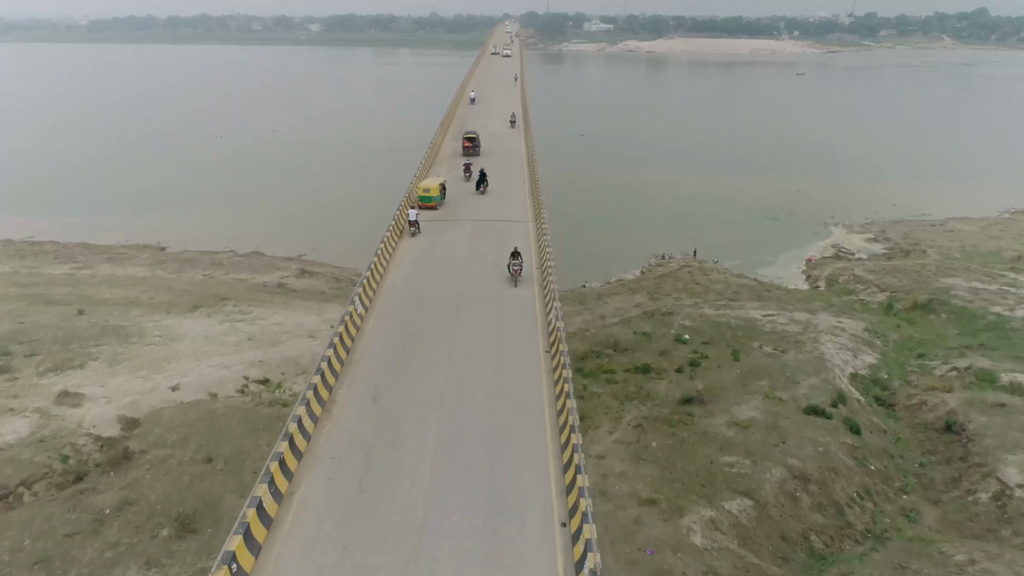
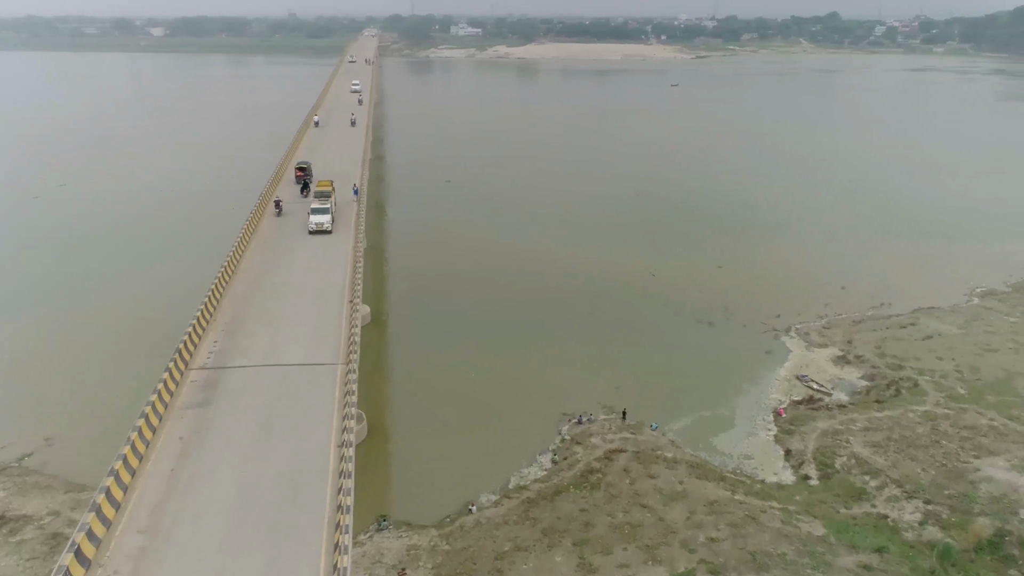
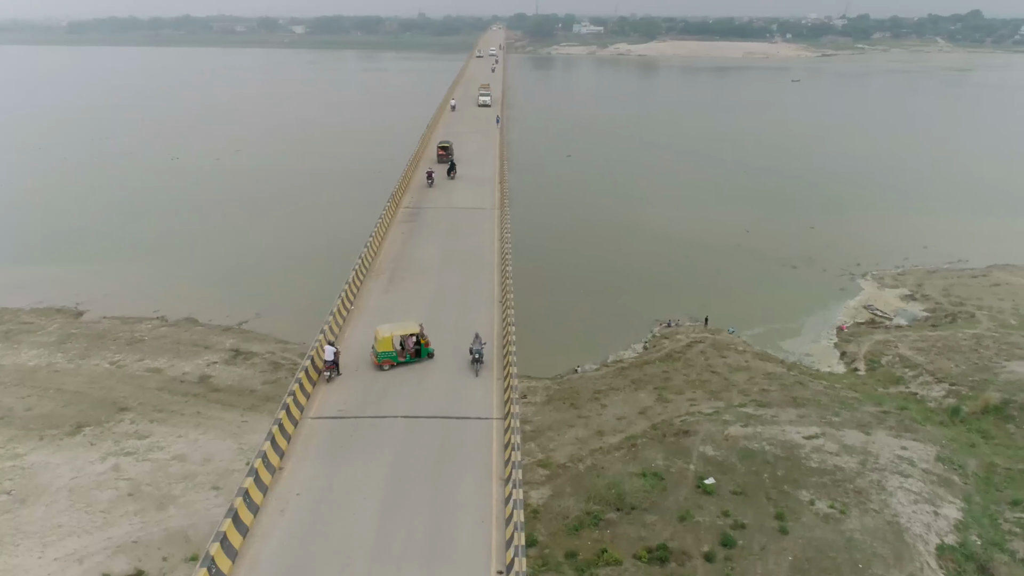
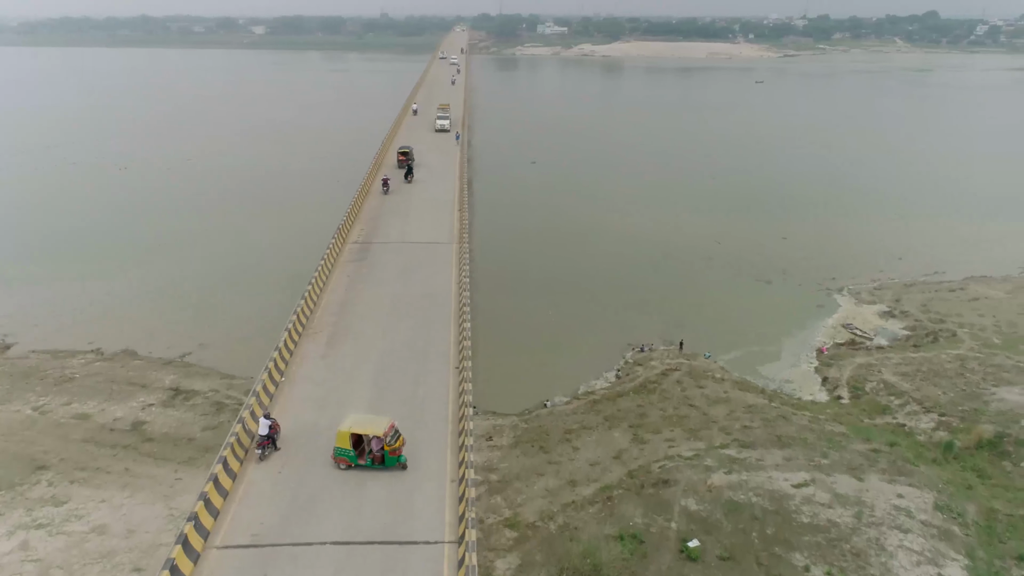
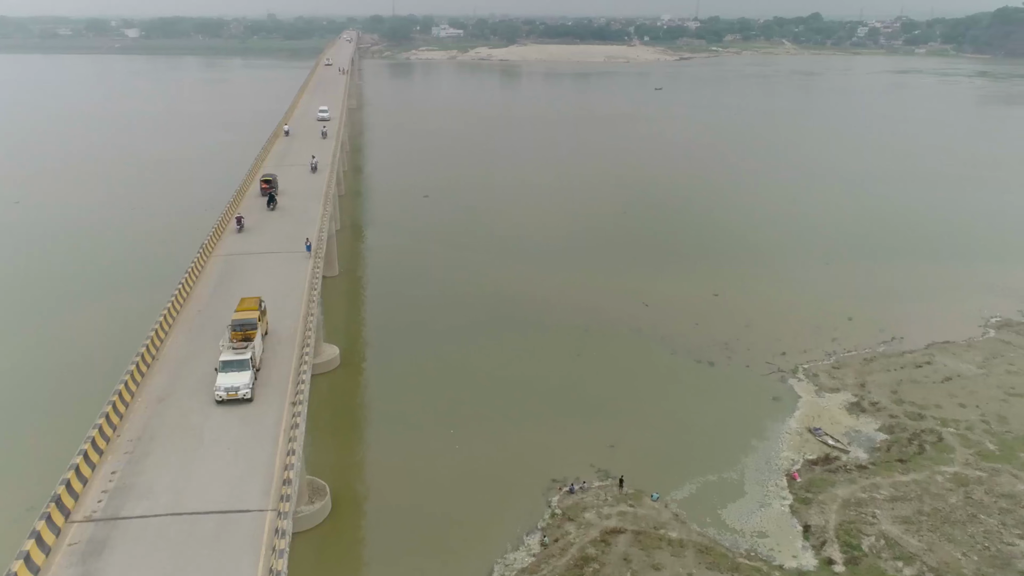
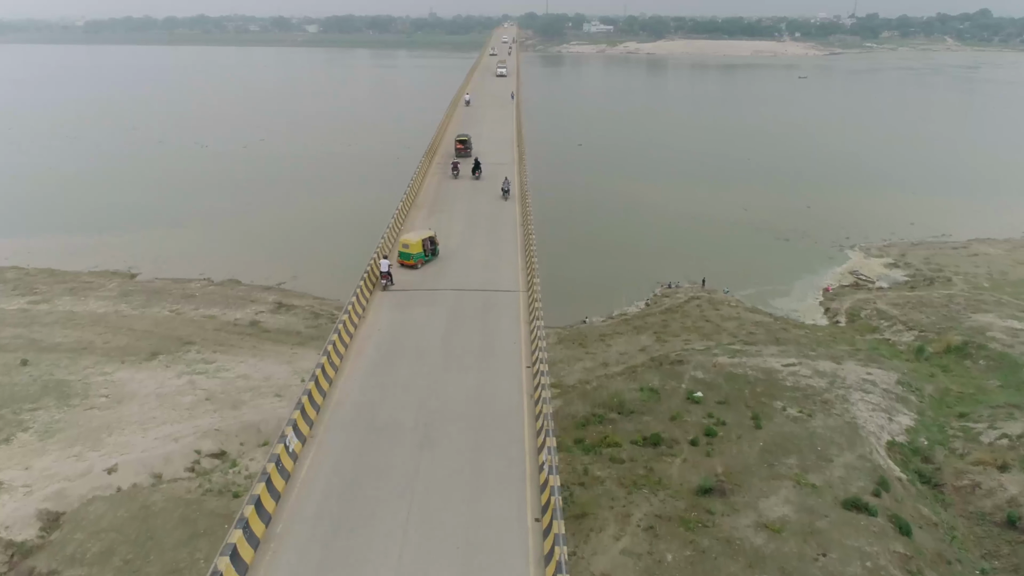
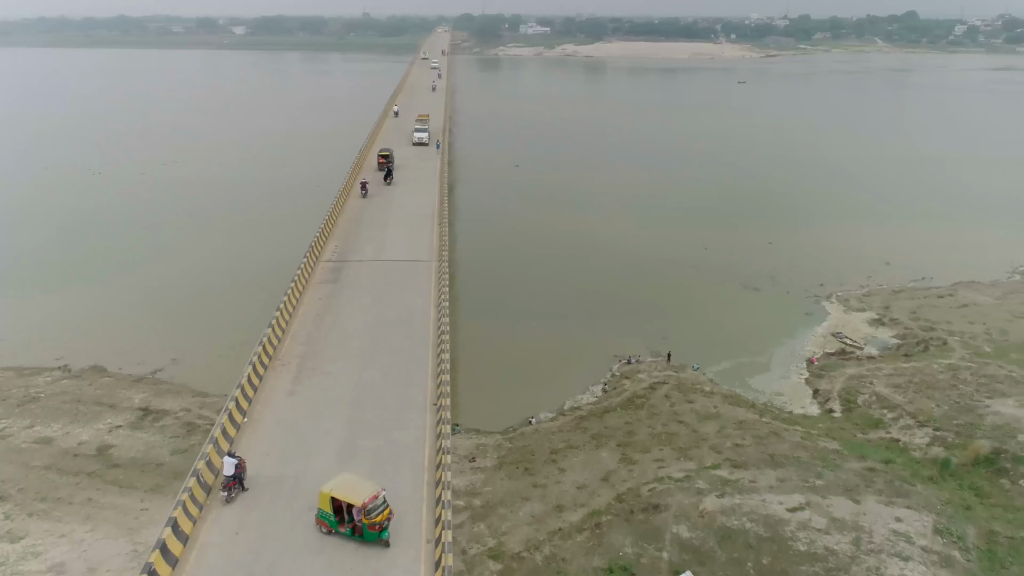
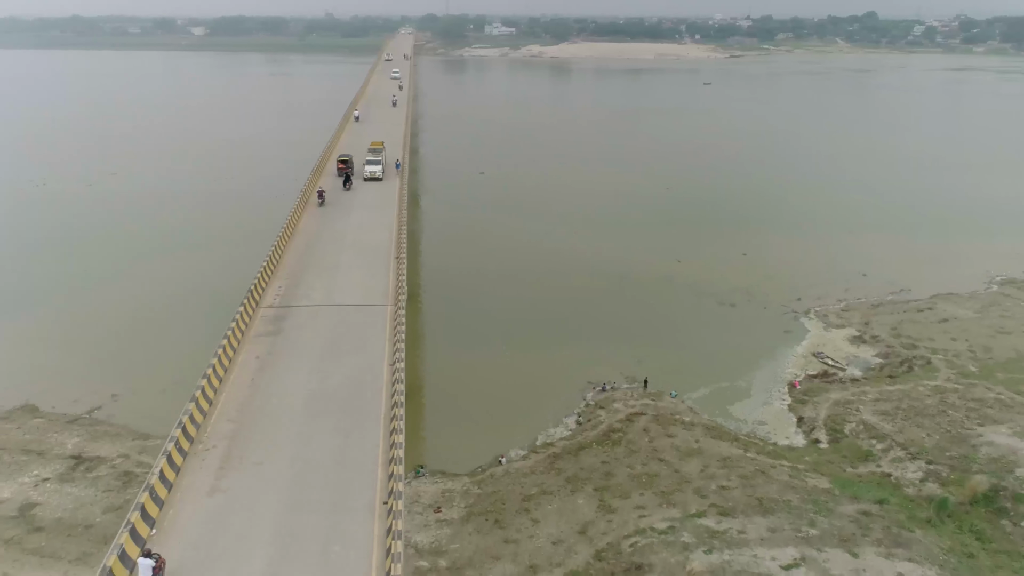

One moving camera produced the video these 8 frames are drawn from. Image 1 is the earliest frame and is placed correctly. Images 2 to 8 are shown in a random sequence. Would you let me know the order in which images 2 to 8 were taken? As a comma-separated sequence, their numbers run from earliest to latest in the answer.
6, 3, 4, 7, 8, 2, 5
